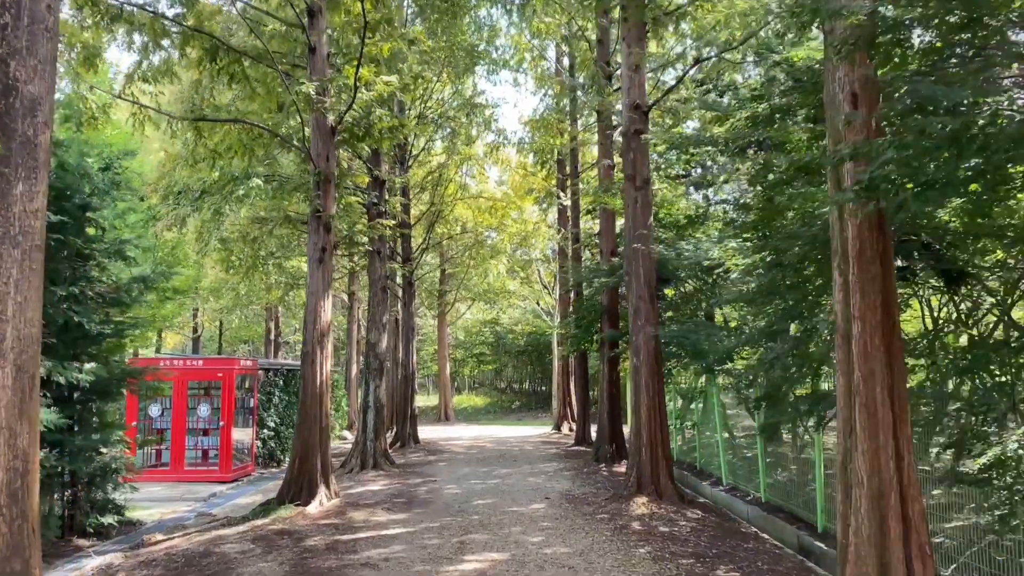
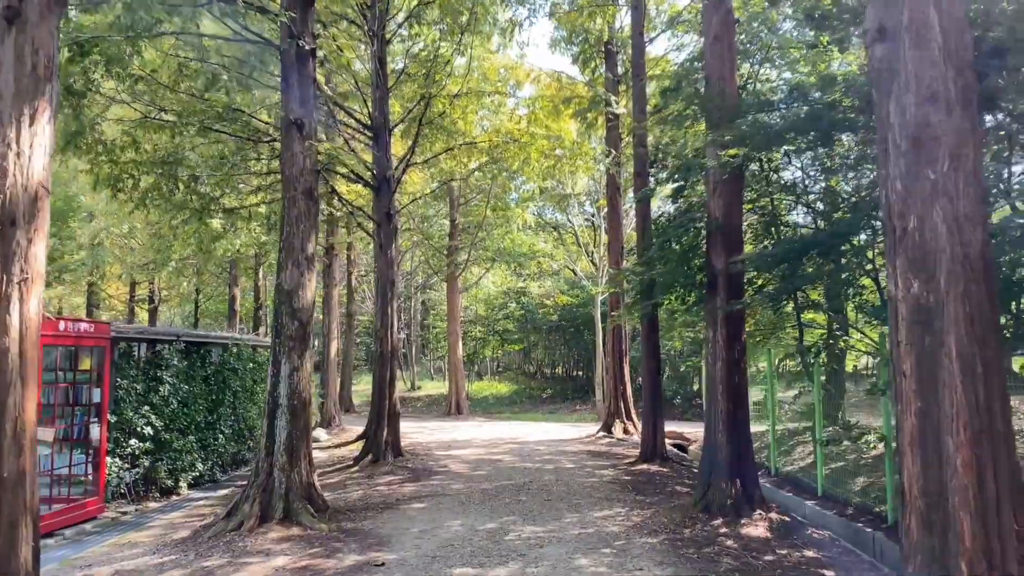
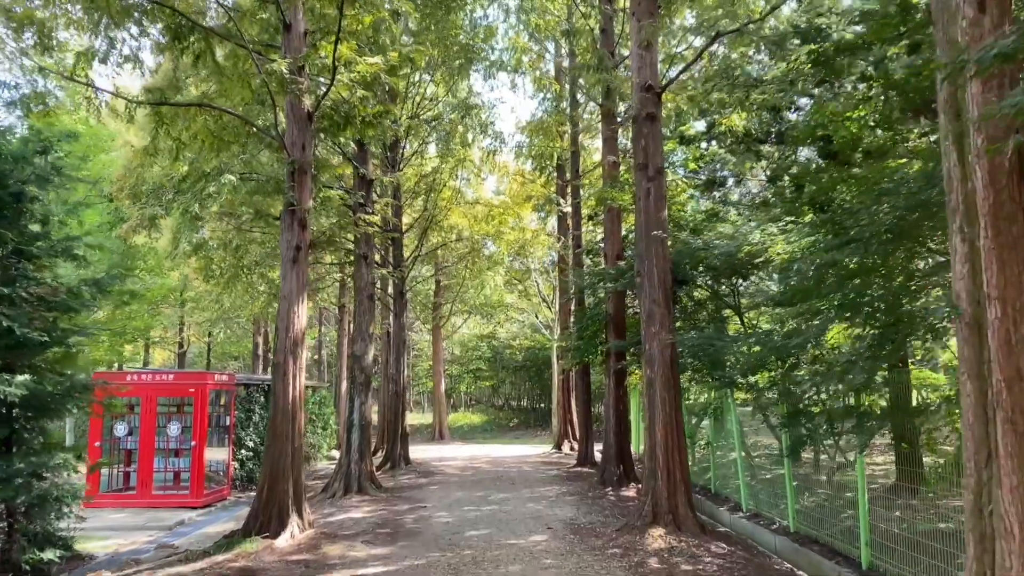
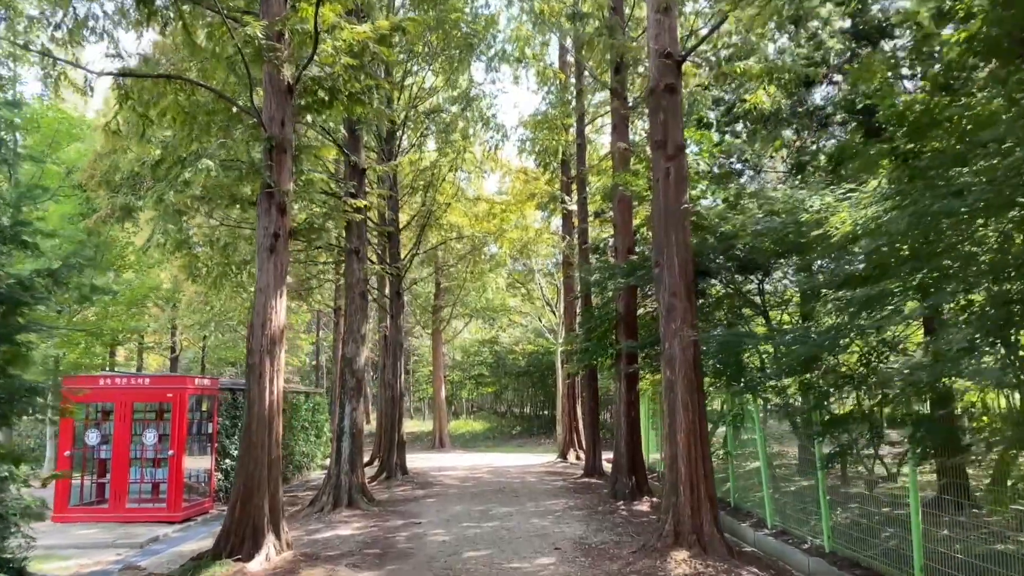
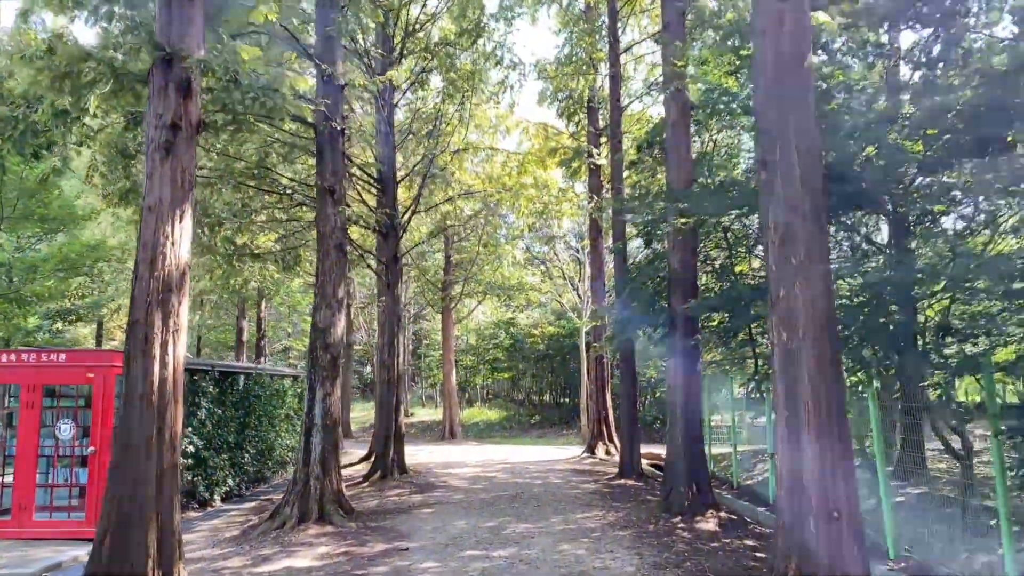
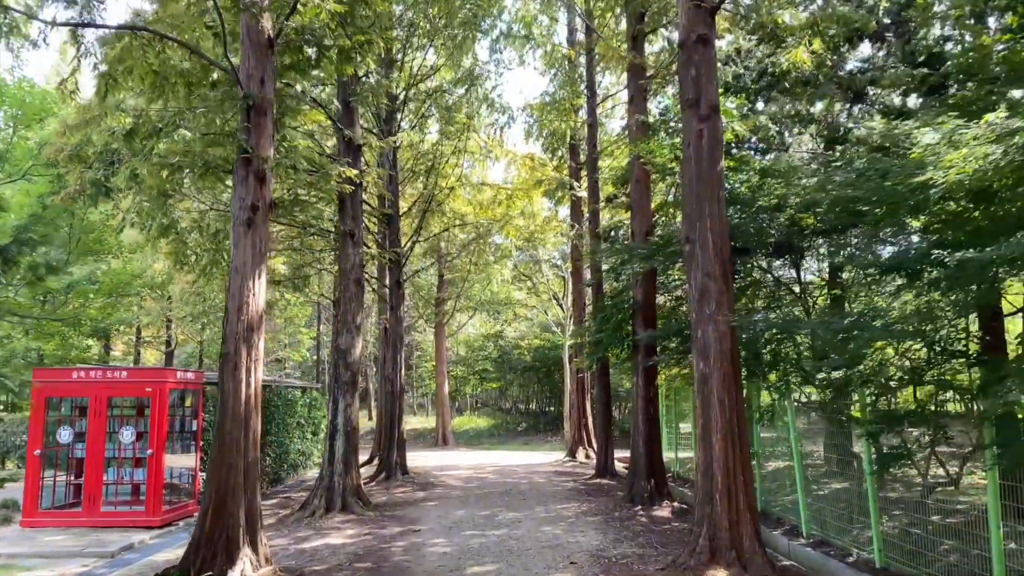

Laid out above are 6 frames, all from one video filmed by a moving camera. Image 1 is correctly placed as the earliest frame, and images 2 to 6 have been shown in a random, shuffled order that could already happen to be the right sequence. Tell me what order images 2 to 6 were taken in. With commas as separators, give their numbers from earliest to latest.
3, 4, 6, 5, 2
